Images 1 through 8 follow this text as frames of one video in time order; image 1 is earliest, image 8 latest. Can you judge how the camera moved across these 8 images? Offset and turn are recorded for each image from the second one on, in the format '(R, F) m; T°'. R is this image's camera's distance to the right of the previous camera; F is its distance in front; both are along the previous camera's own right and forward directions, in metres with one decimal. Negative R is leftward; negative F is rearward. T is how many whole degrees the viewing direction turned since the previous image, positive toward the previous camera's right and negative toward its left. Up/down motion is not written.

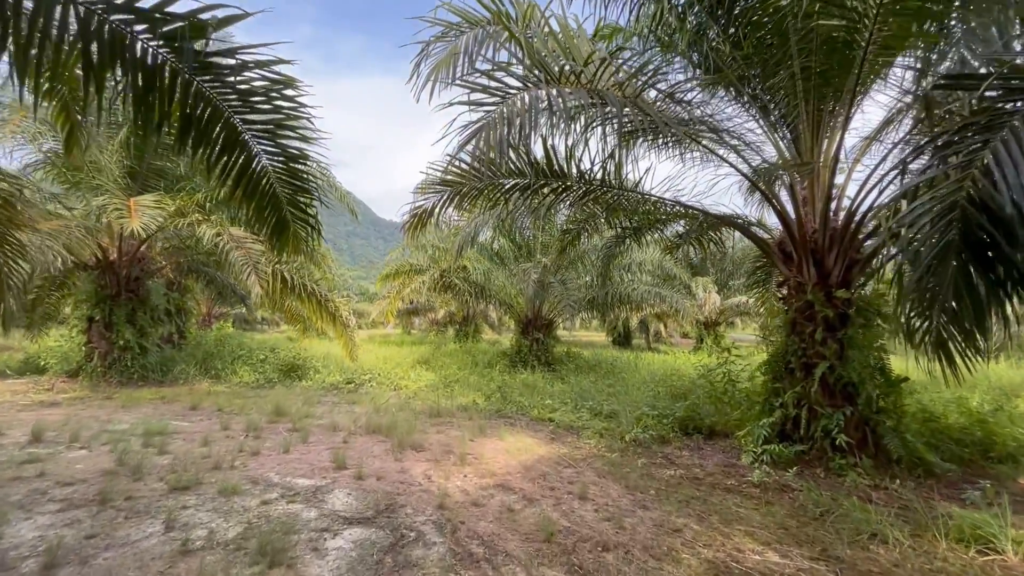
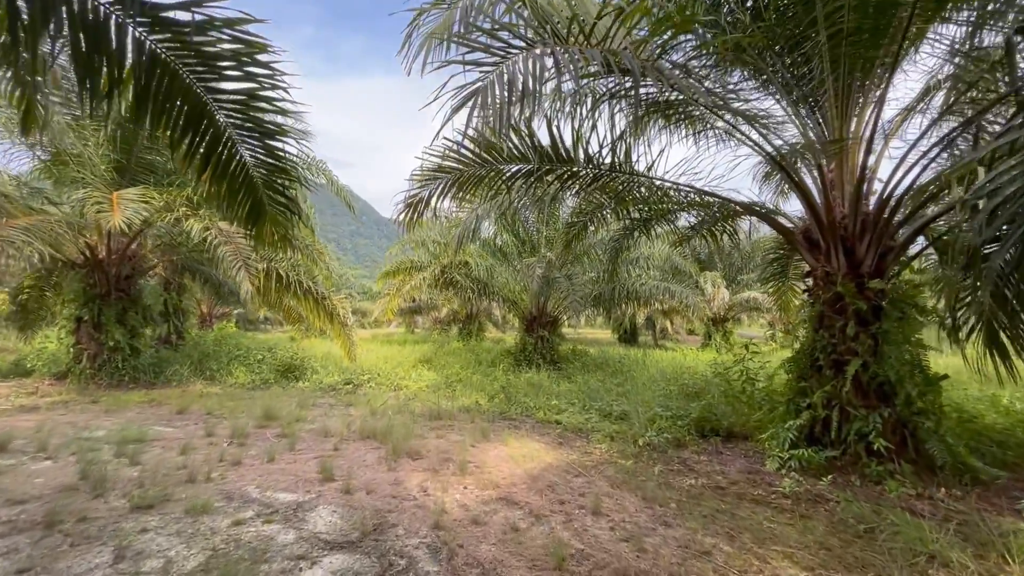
(0.0, +0.3) m; 0°
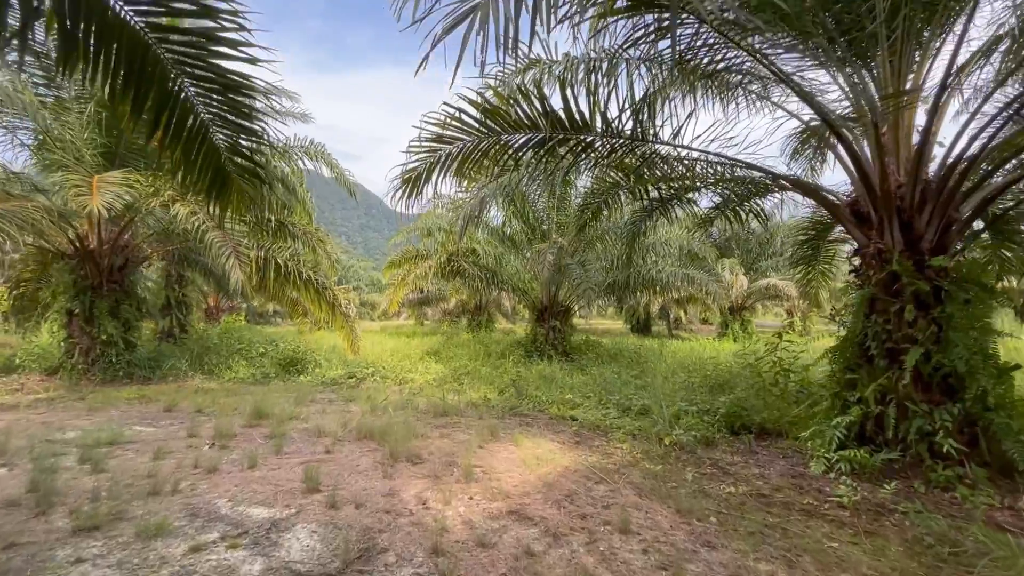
(0.0, +0.4) m; -1°
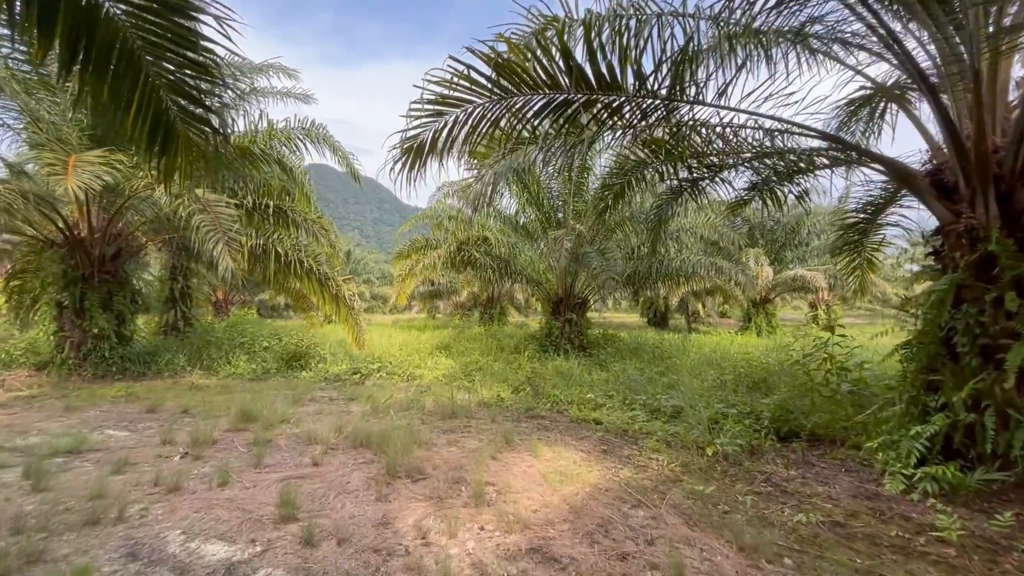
(0.0, +0.4) m; -1°
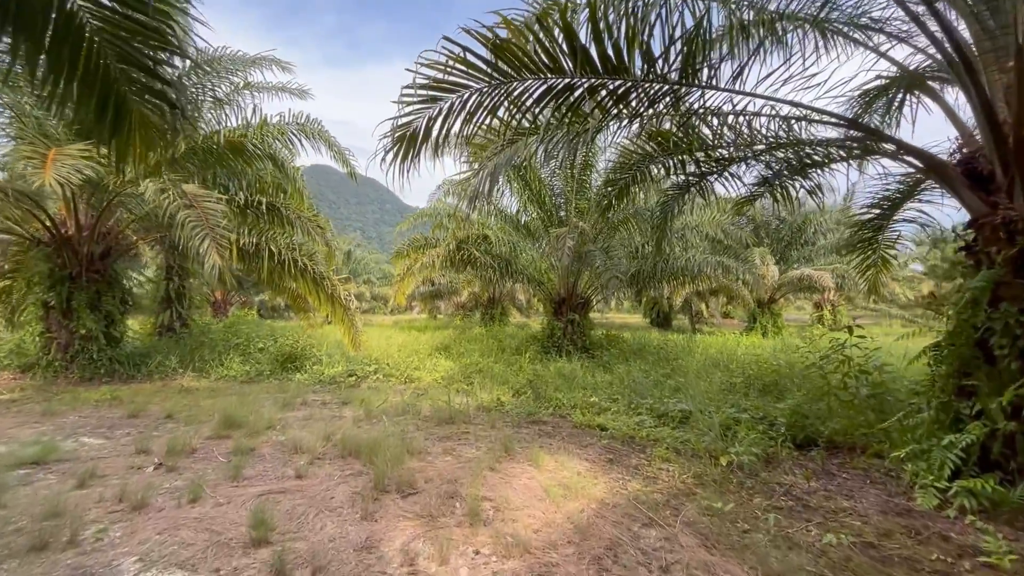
(0.0, +0.2) m; 0°
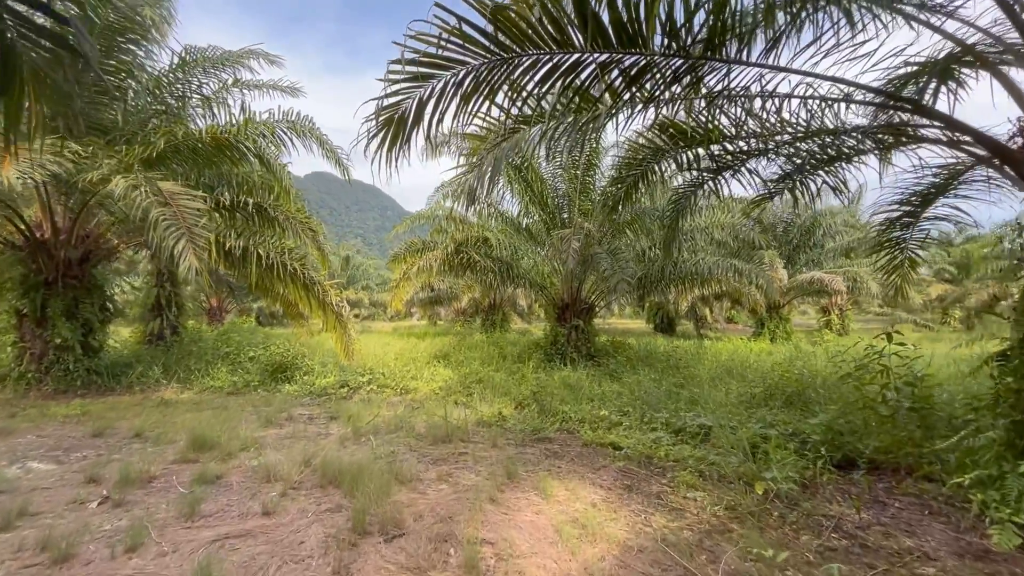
(0.0, +0.3) m; 0°
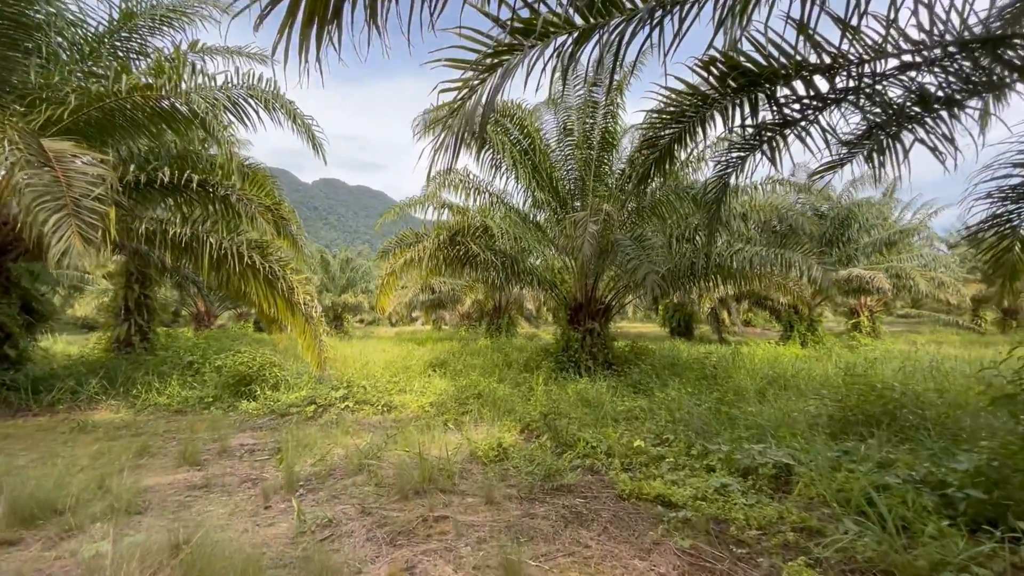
(0.0, +1.0) m; -1°
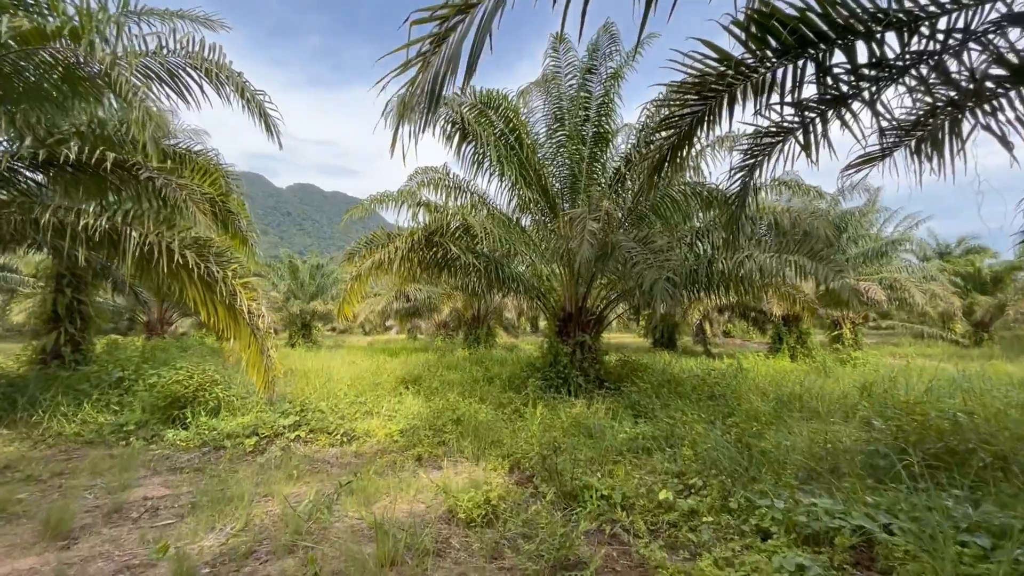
(-0.1, +0.7) m; +3°
